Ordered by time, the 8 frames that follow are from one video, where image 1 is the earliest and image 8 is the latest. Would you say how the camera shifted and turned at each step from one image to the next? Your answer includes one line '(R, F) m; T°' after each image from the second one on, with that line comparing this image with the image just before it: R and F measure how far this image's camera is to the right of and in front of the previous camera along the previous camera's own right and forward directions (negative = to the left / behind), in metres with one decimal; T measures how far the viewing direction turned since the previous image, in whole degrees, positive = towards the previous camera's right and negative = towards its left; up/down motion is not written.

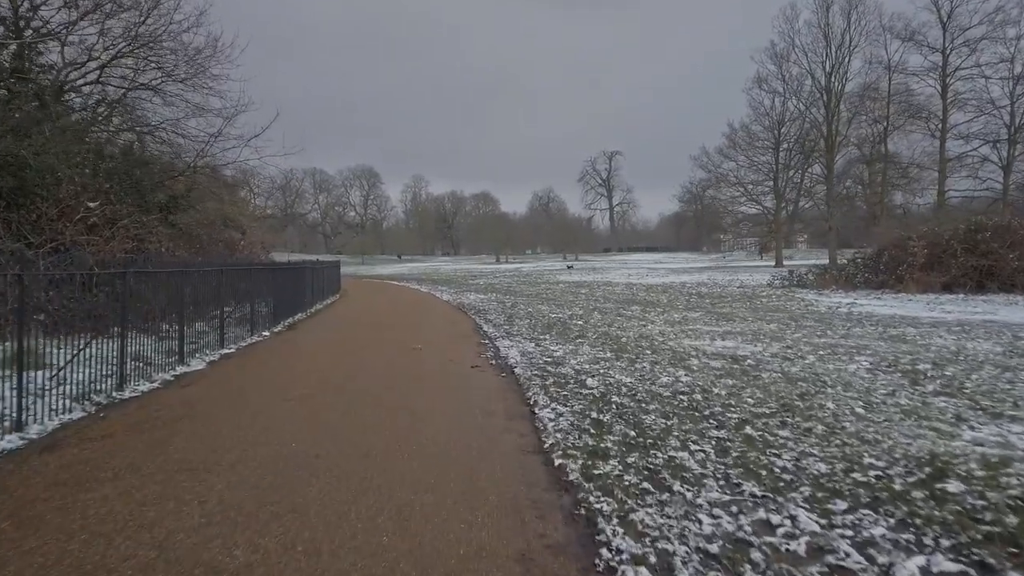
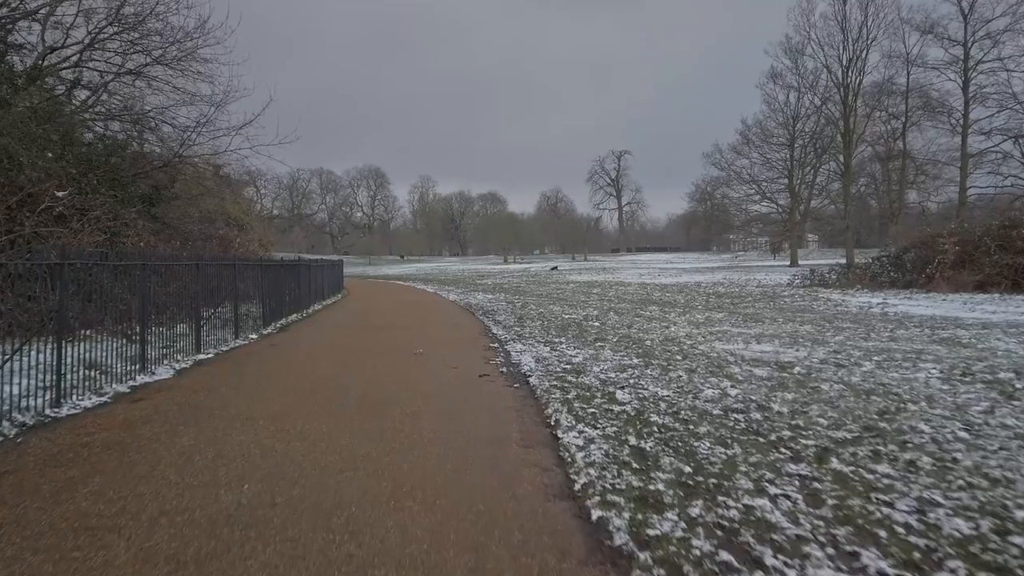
(-0.1, +1.0) m; -1°
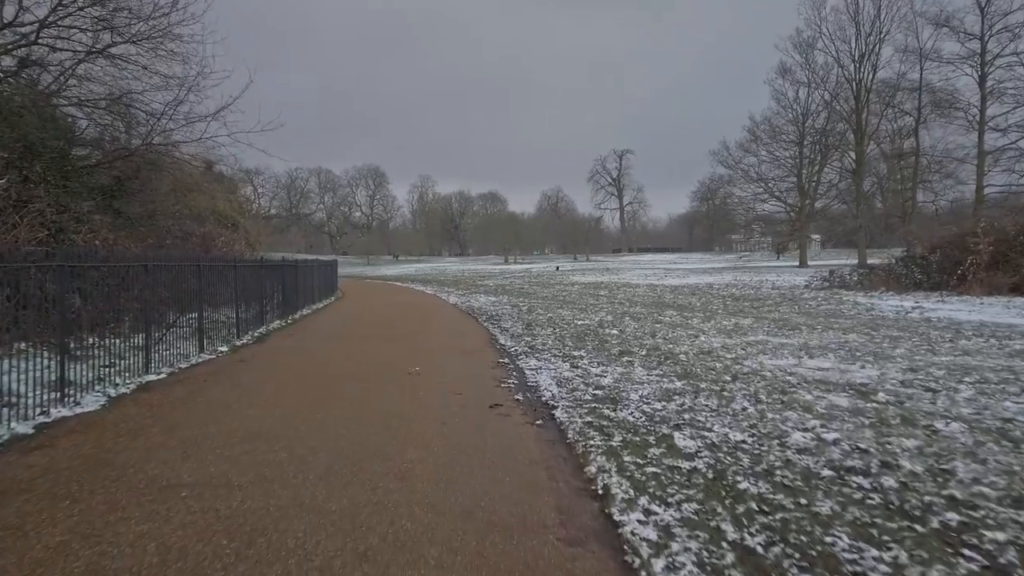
(-0.1, +1.3) m; 0°
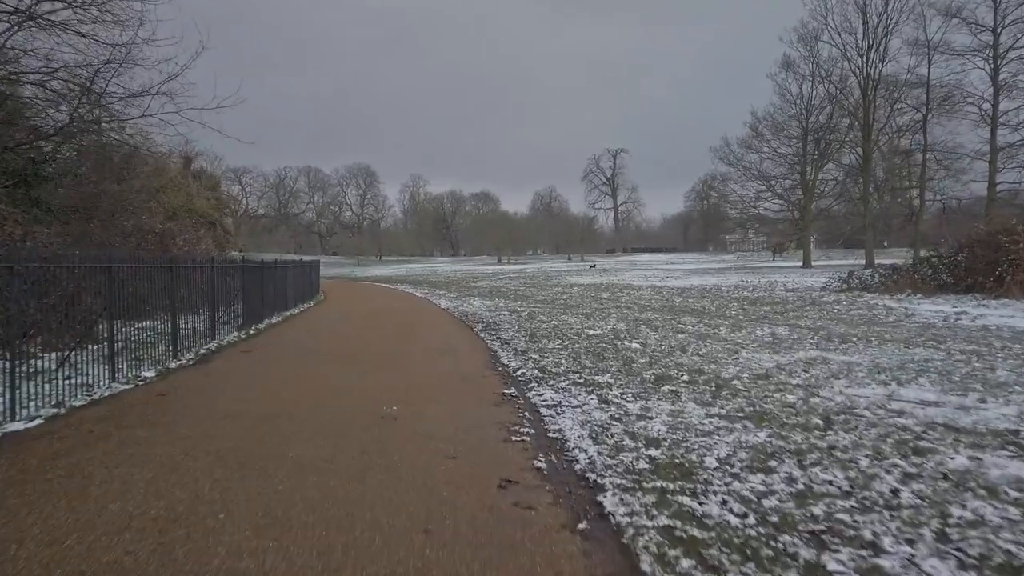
(-0.1, +1.7) m; +1°
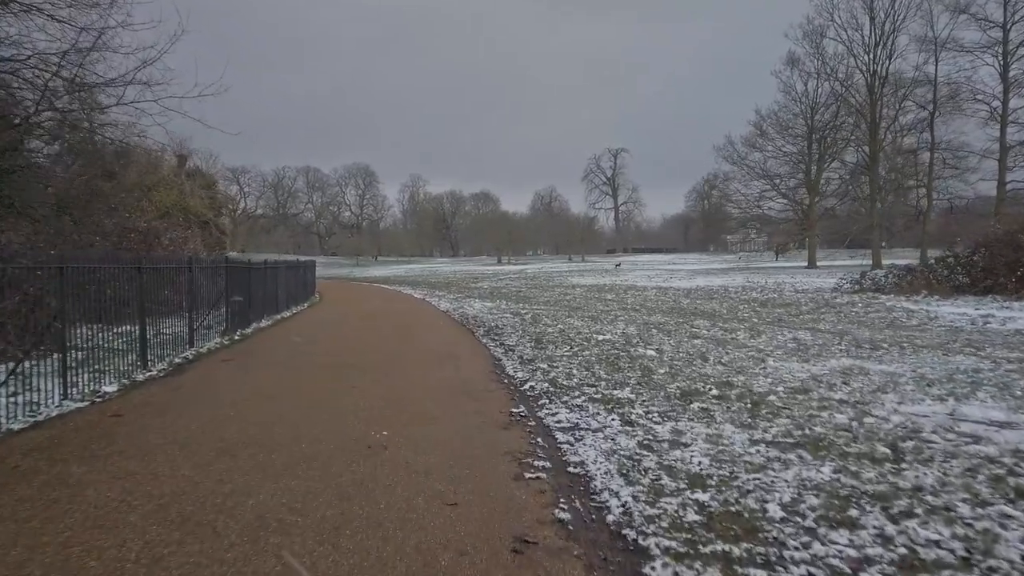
(-0.1, +0.7) m; 0°
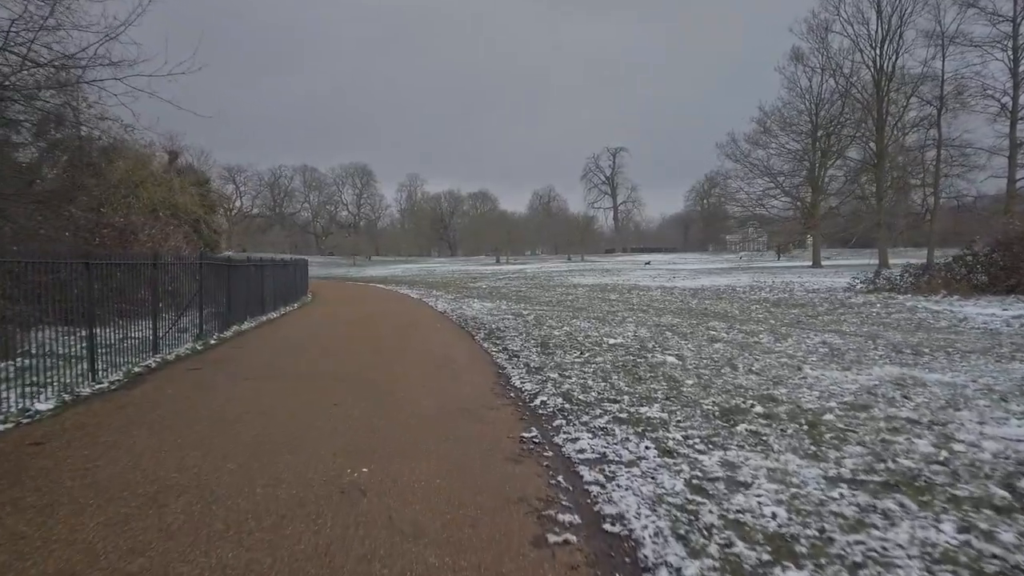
(-0.1, +0.9) m; 0°
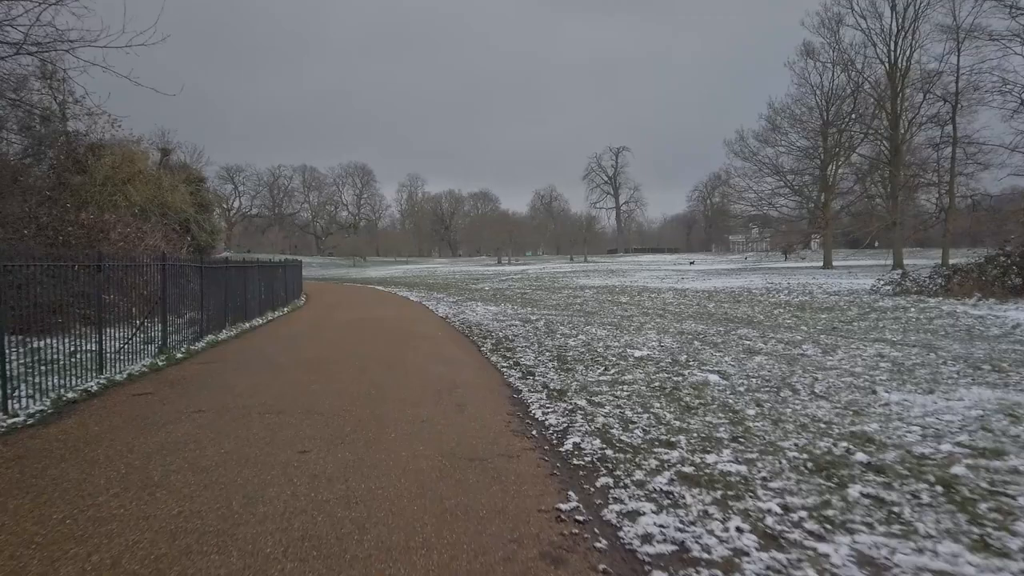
(-0.1, +1.2) m; 0°
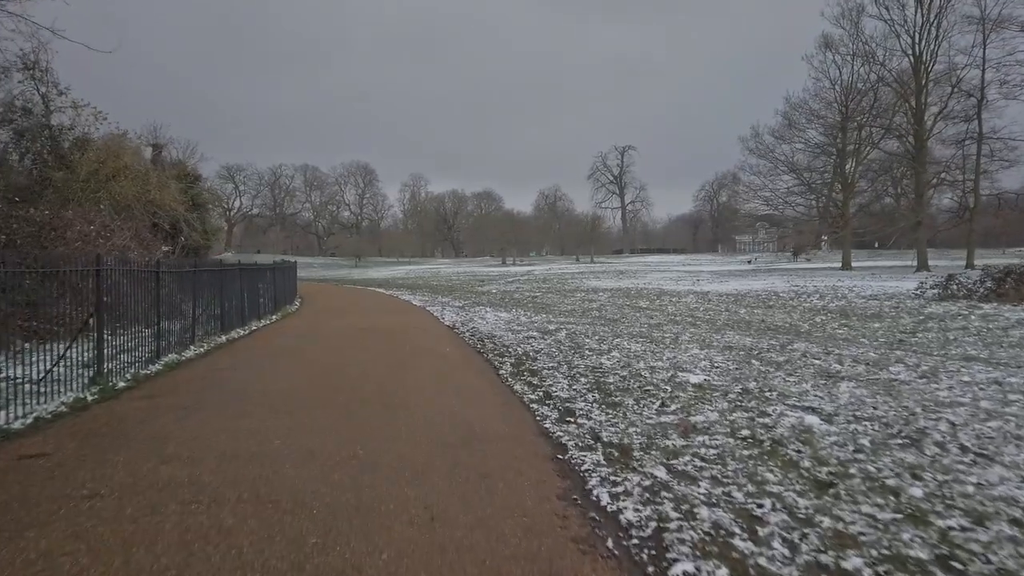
(-0.2, +1.6) m; 0°
